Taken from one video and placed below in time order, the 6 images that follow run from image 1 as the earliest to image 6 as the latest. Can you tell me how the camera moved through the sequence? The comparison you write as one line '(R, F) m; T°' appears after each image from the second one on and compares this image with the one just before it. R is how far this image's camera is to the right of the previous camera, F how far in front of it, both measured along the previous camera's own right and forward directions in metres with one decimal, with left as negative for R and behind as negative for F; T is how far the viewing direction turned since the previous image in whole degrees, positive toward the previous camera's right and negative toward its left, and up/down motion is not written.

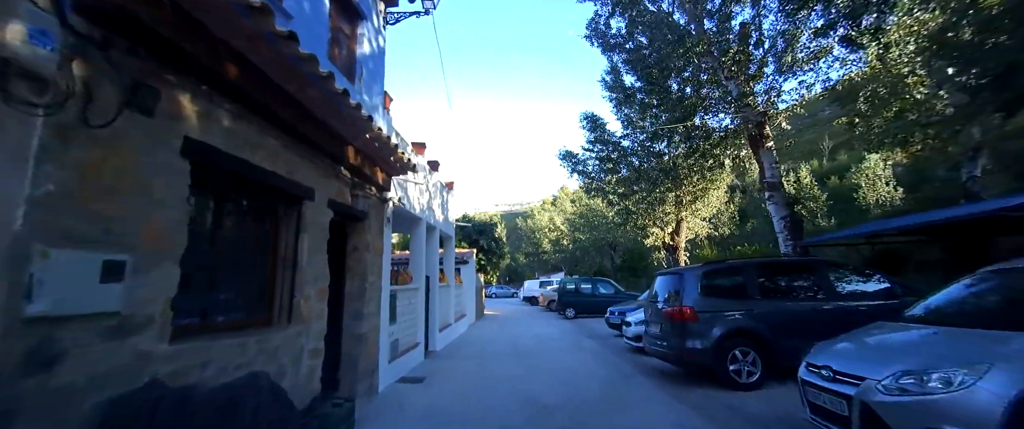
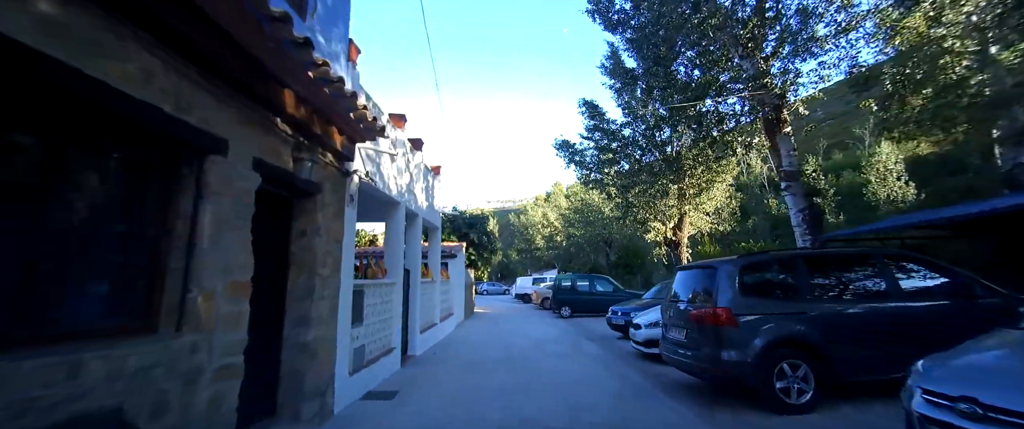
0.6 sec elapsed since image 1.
(0.0, +1.3) m; +1°
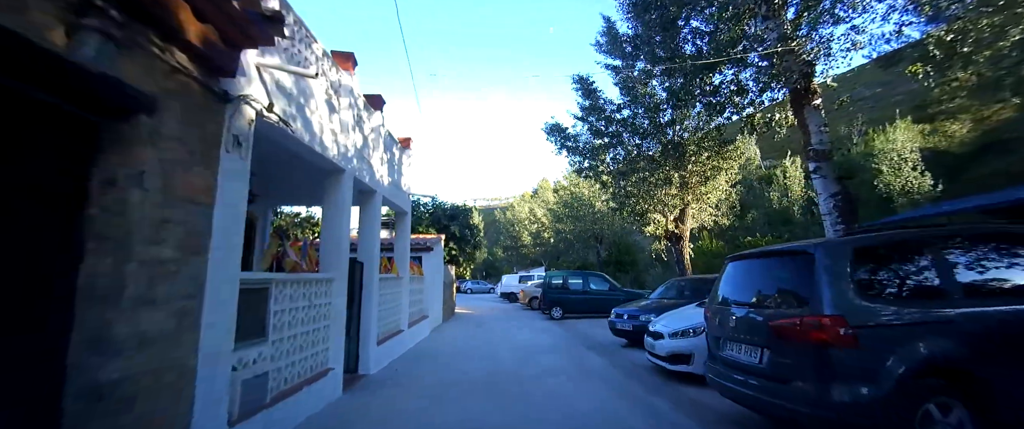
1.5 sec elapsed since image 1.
(0.0, +1.9) m; +2°
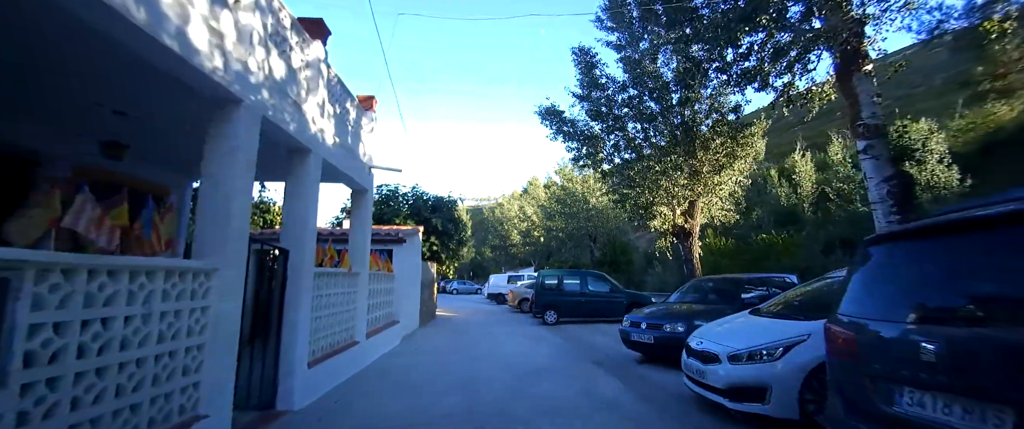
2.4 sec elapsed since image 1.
(0.0, +1.9) m; +2°
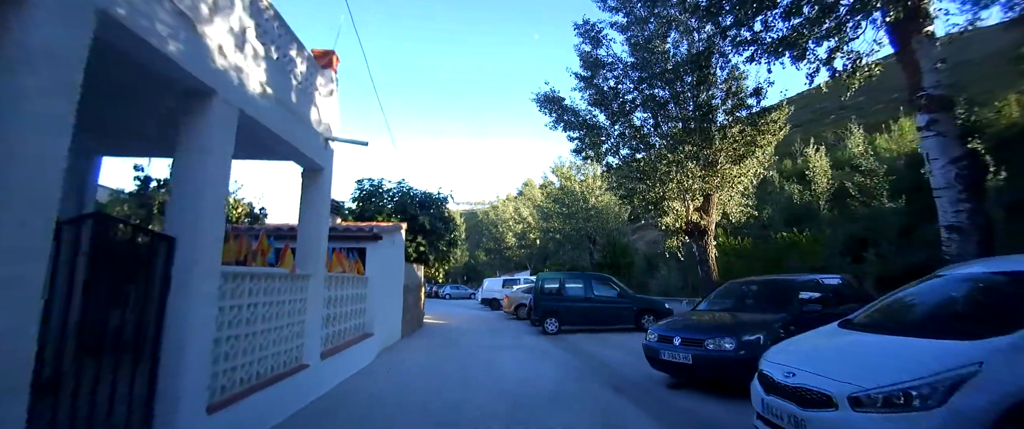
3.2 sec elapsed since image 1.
(0.0, +1.5) m; +1°
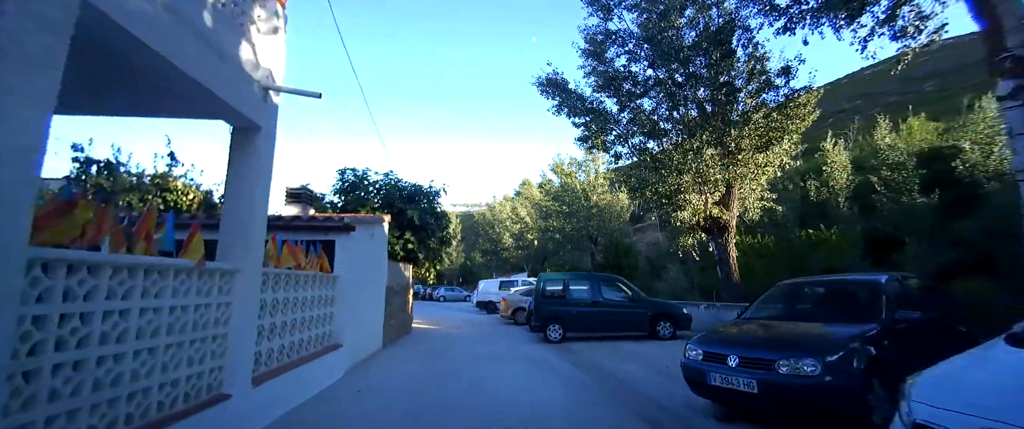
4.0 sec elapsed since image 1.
(0.0, +1.3) m; 0°
